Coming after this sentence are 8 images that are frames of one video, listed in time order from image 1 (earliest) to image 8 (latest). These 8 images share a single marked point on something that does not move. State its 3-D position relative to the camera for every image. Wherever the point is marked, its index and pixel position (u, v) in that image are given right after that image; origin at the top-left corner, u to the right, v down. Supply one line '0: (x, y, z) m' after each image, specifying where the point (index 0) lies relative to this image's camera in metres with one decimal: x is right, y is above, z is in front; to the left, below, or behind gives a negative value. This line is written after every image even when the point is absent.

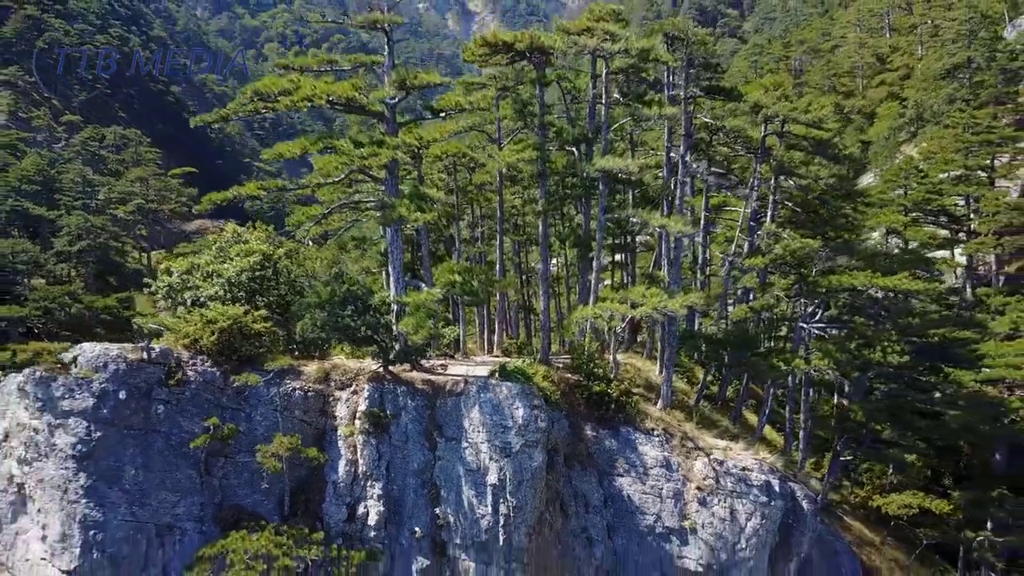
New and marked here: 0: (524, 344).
0: (+0.4, -2.0, +20.2) m
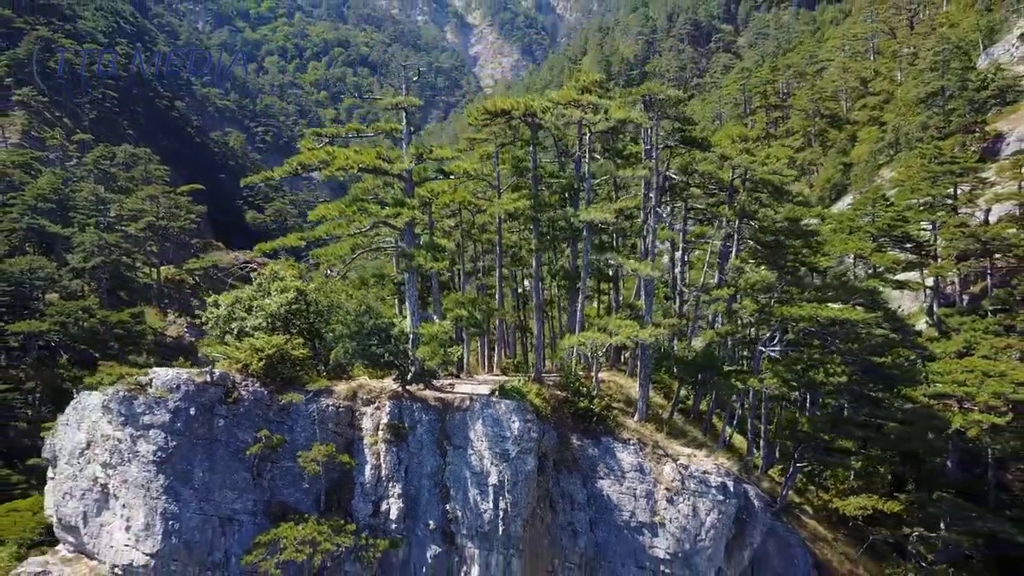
0: (+0.3, -2.6, +21.7) m
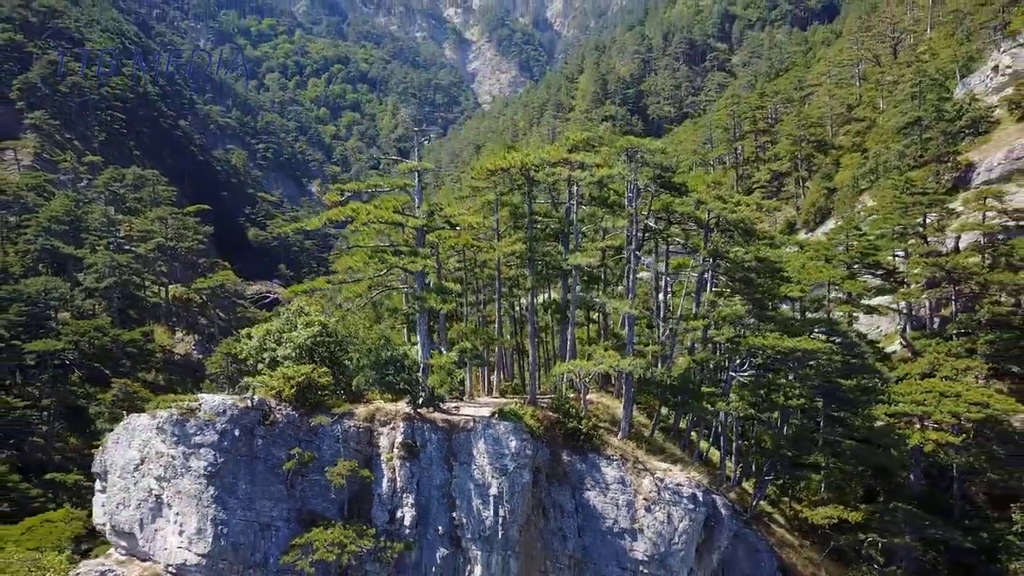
0: (+0.2, -3.5, +23.2) m
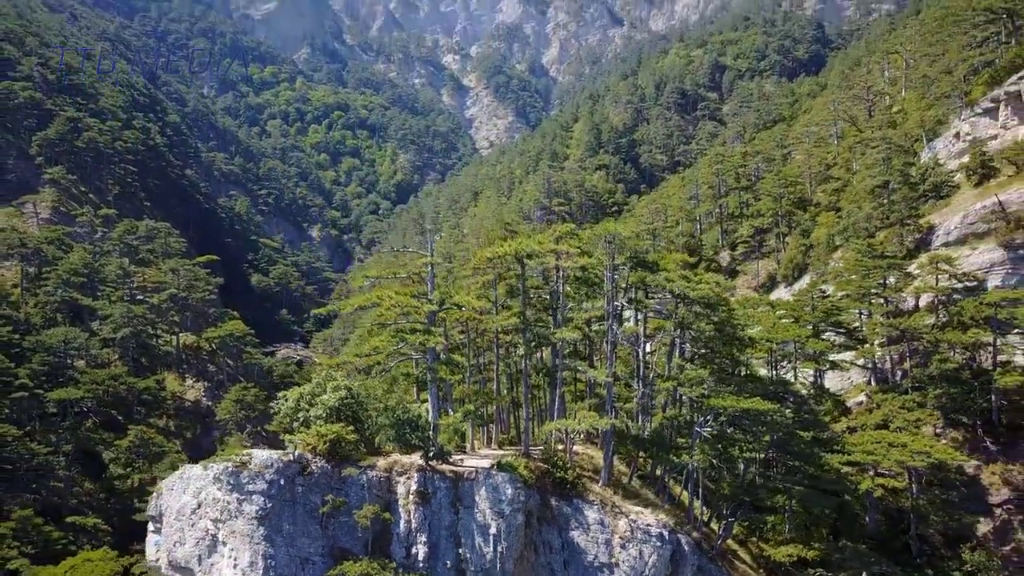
0: (+0.1, -5.6, +25.3) m
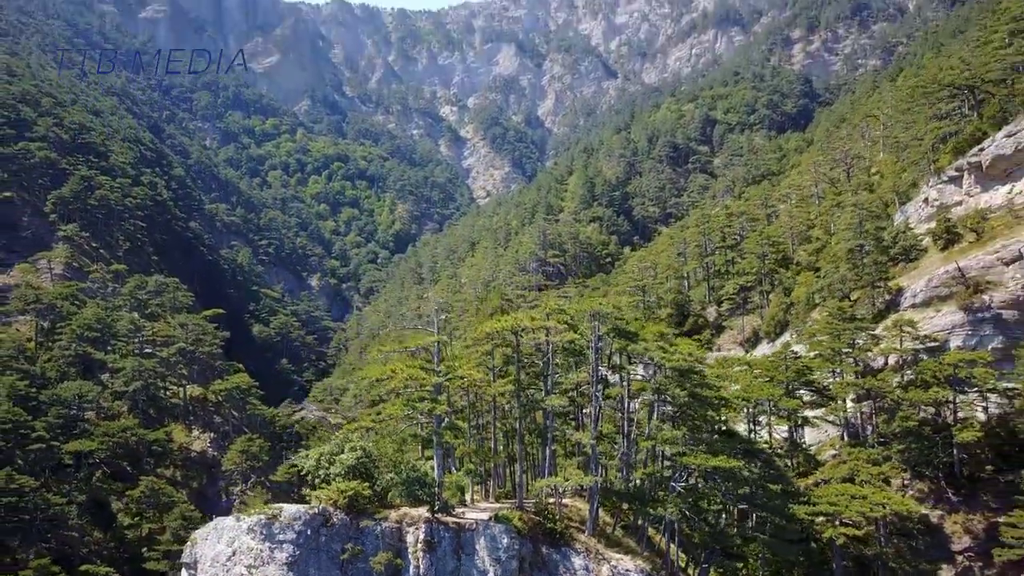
0: (-0.1, -8.1, +27.0) m
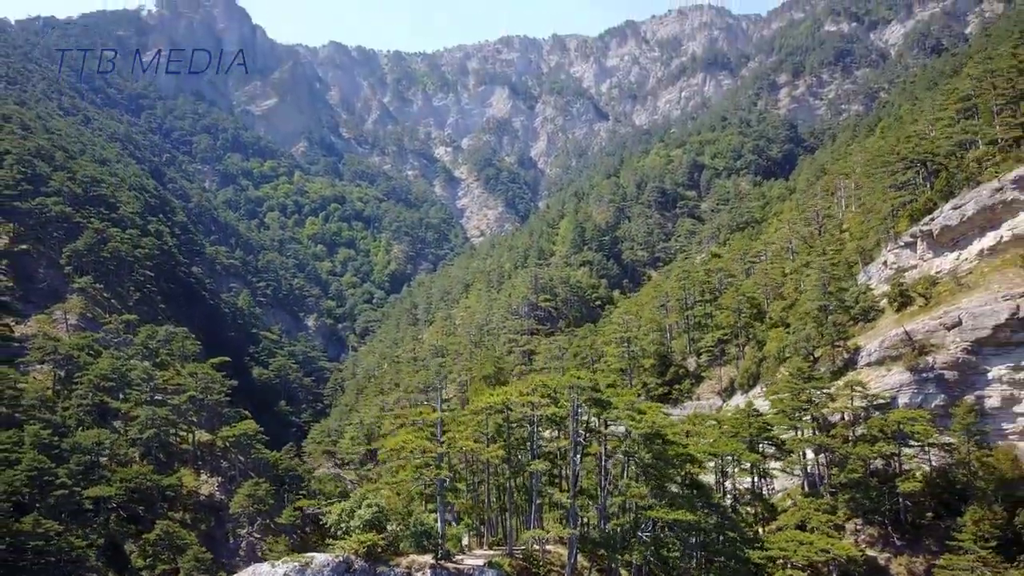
0: (-0.5, -11.1, +30.0) m
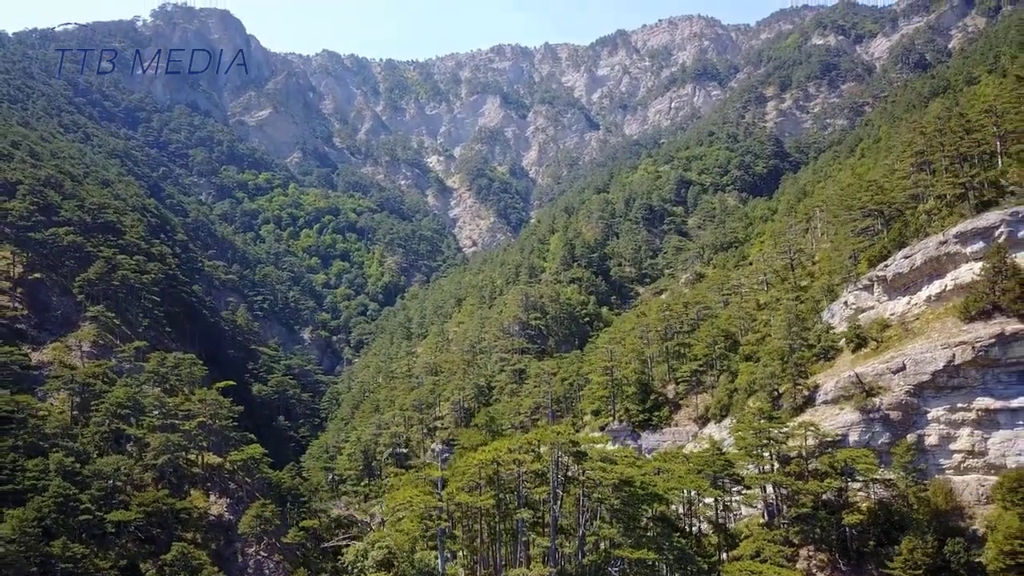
0: (-1.0, -13.9, +33.8) m
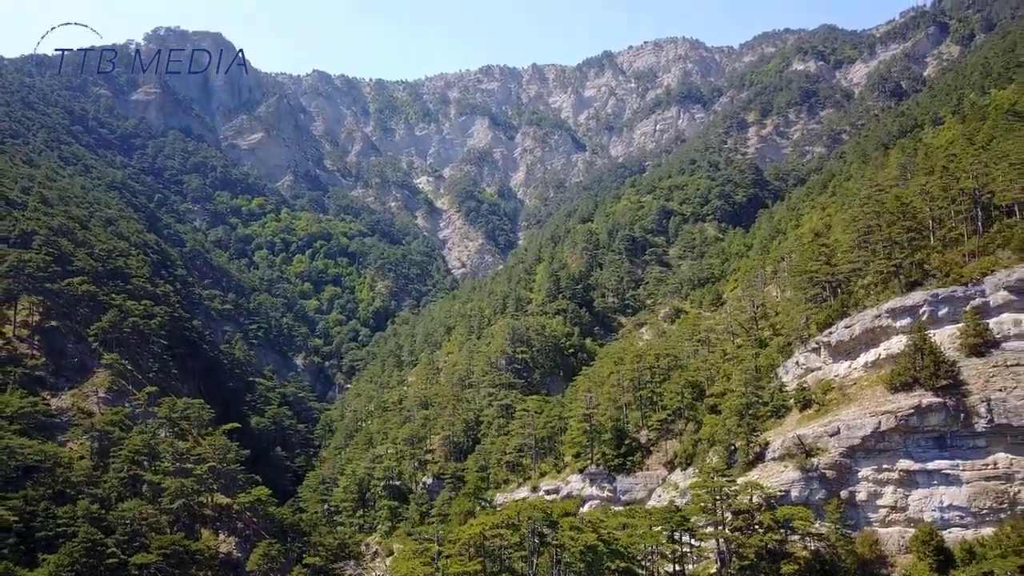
0: (-1.8, -18.7, +39.1) m
